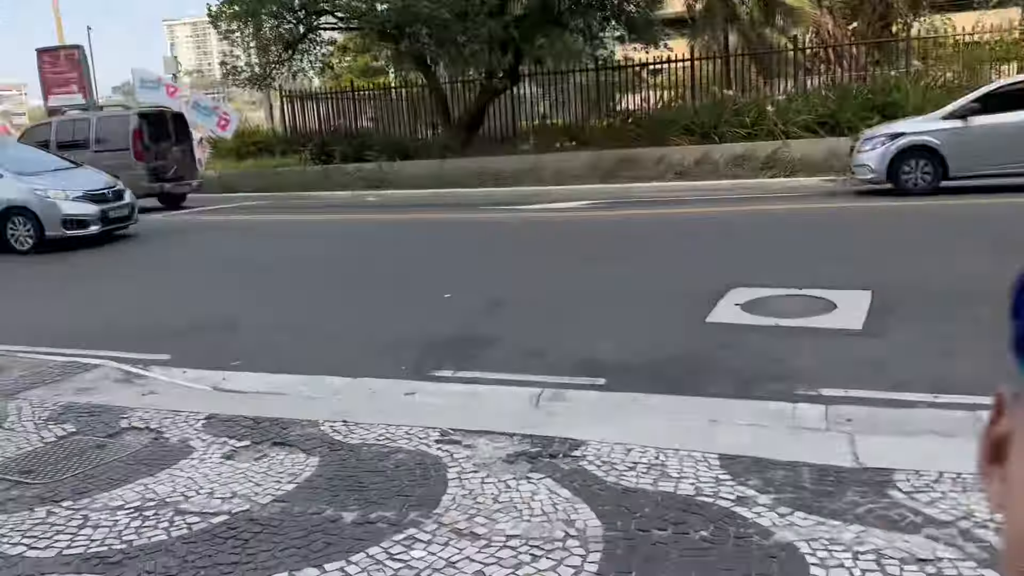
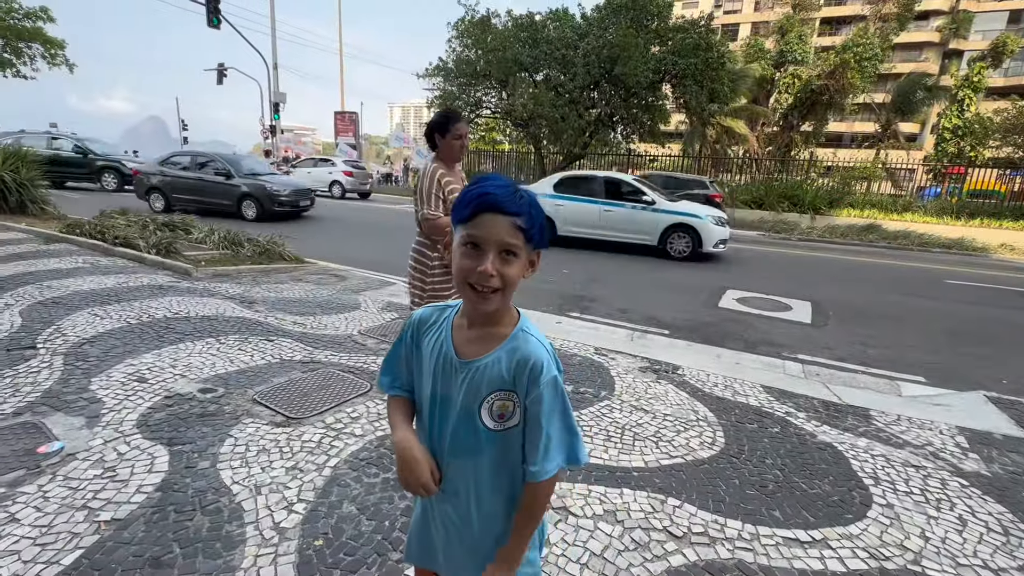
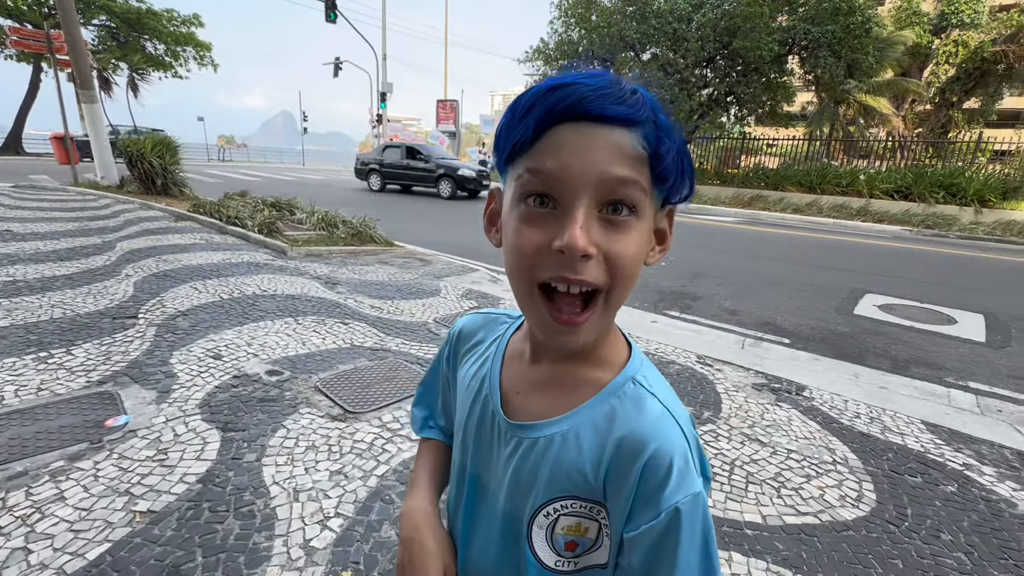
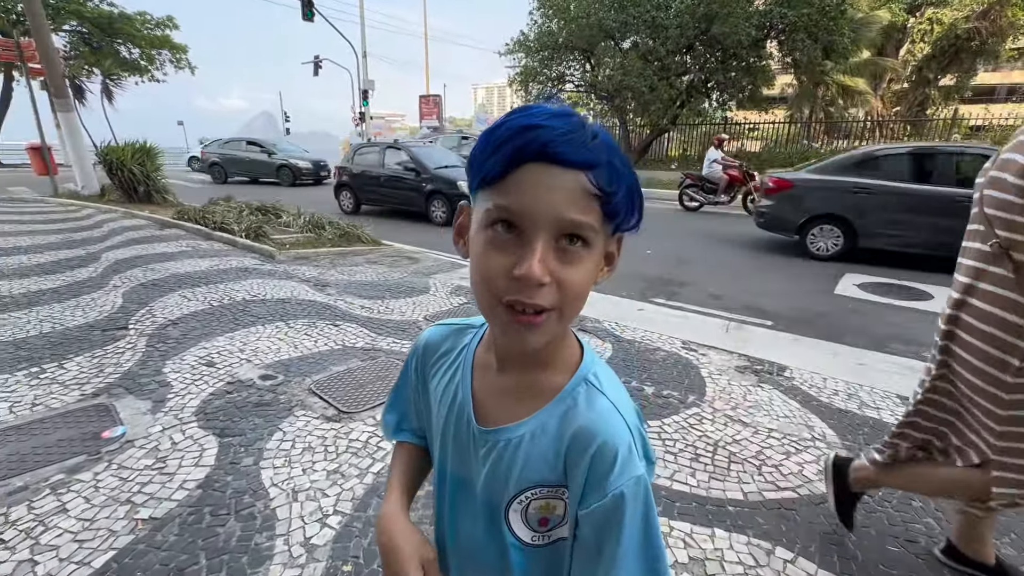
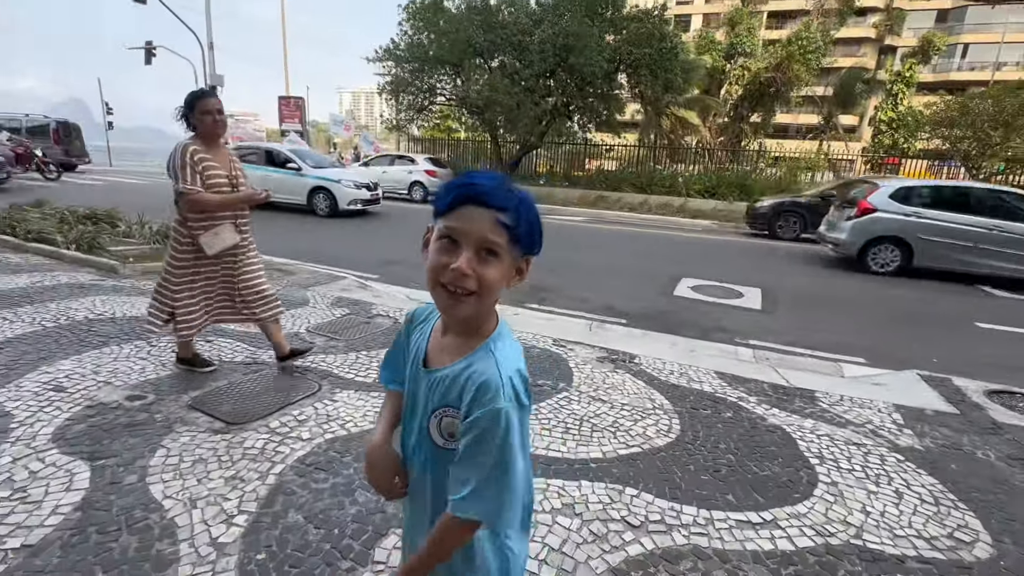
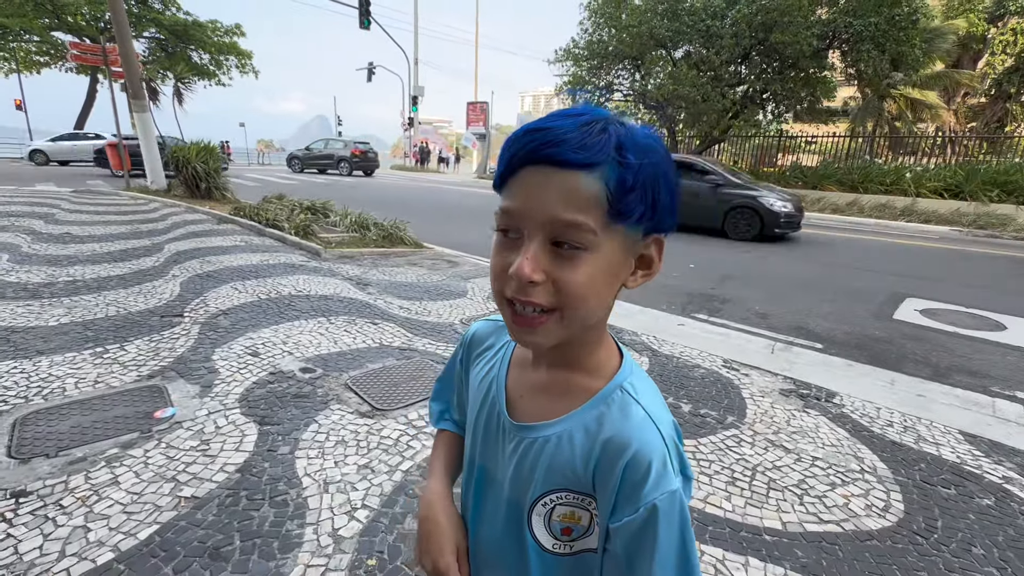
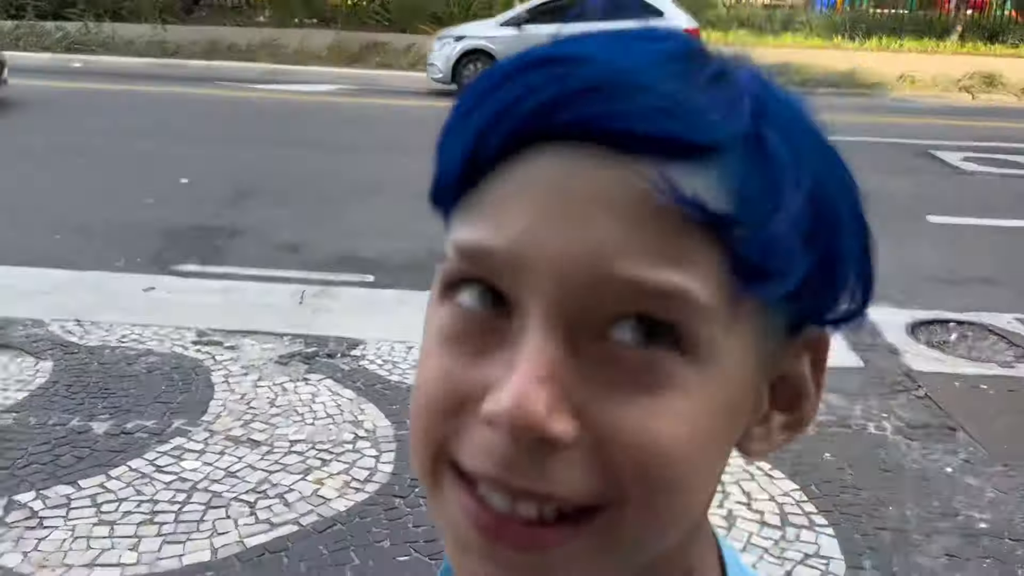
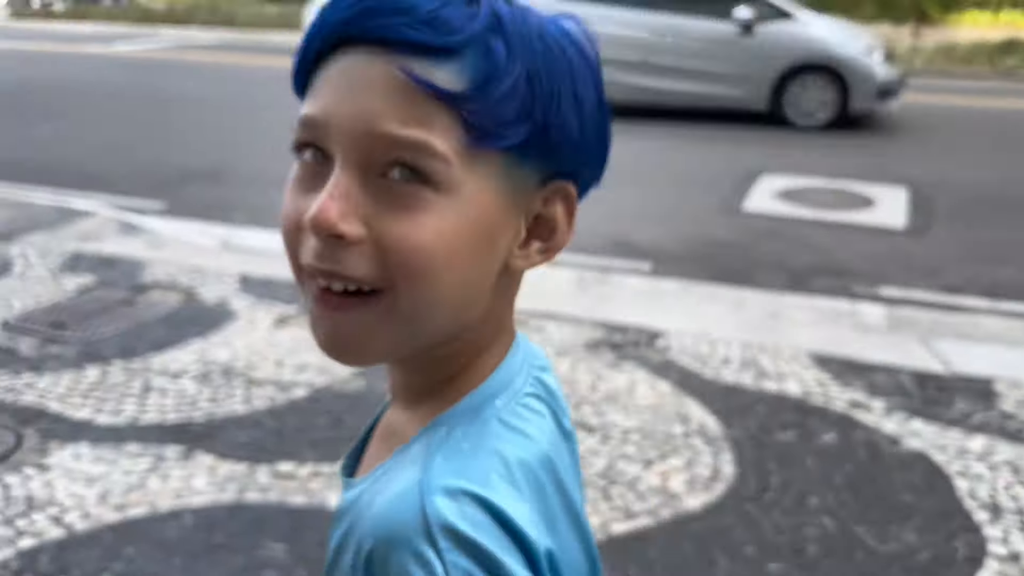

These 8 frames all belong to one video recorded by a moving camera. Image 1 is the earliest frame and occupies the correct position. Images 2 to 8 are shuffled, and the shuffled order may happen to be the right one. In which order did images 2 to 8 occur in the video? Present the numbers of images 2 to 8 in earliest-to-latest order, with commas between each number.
7, 8, 5, 2, 4, 6, 3
